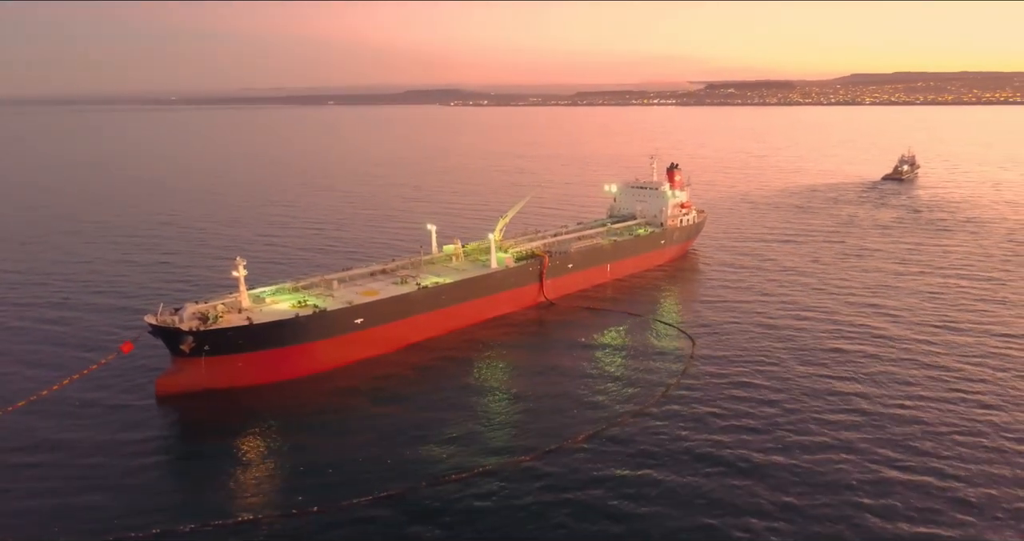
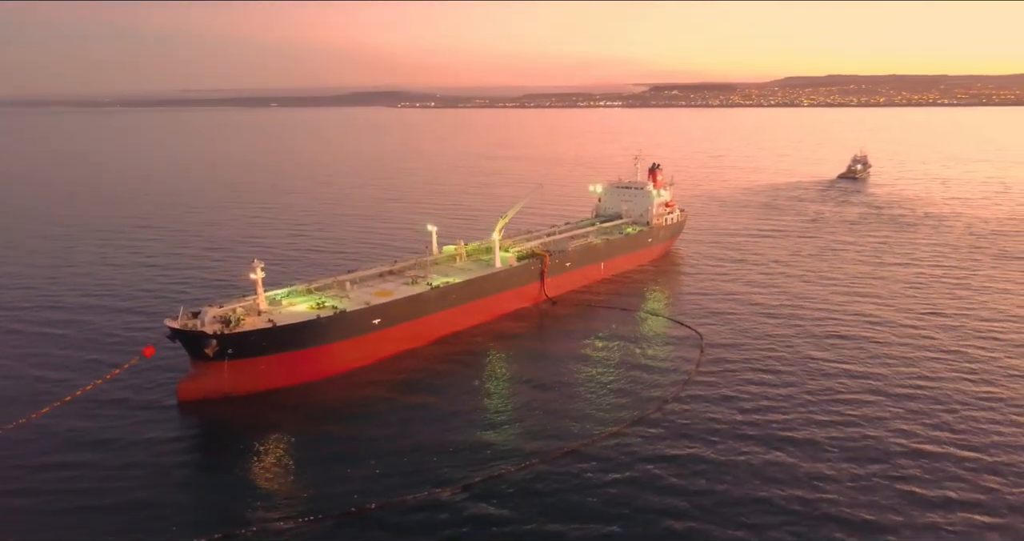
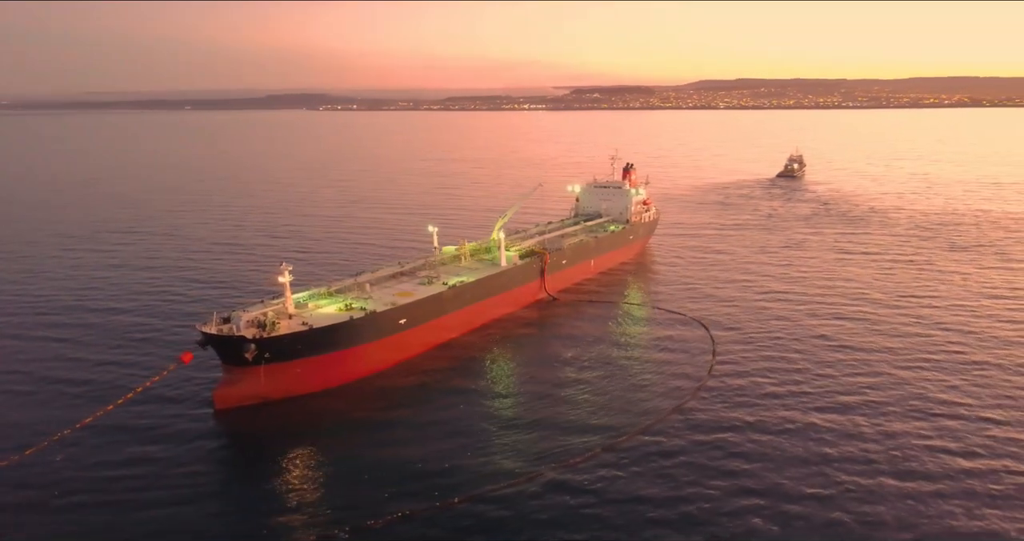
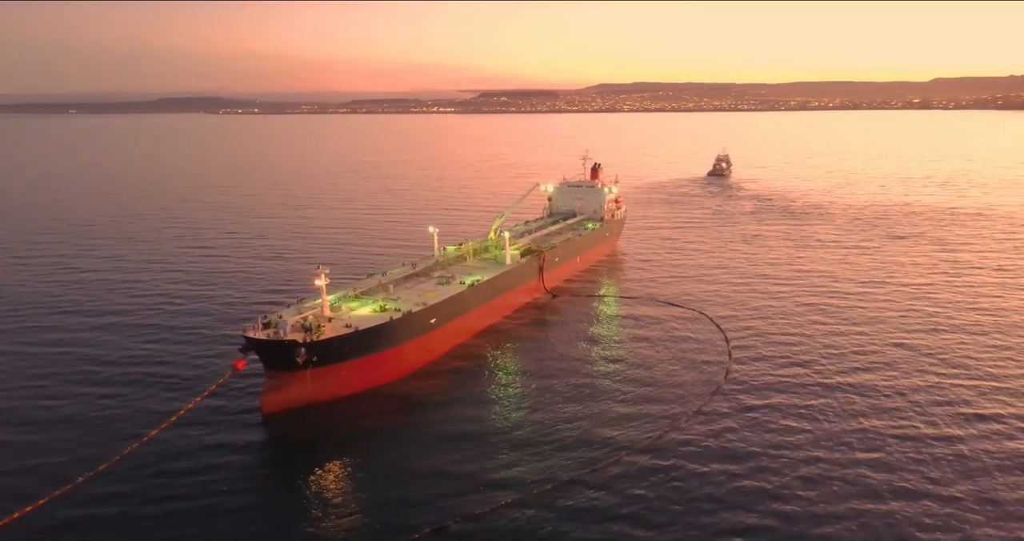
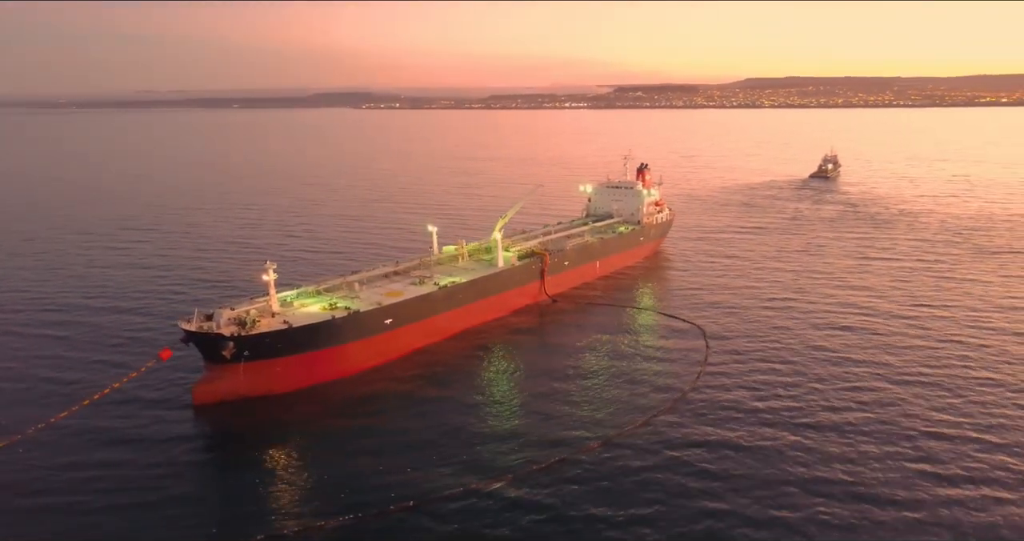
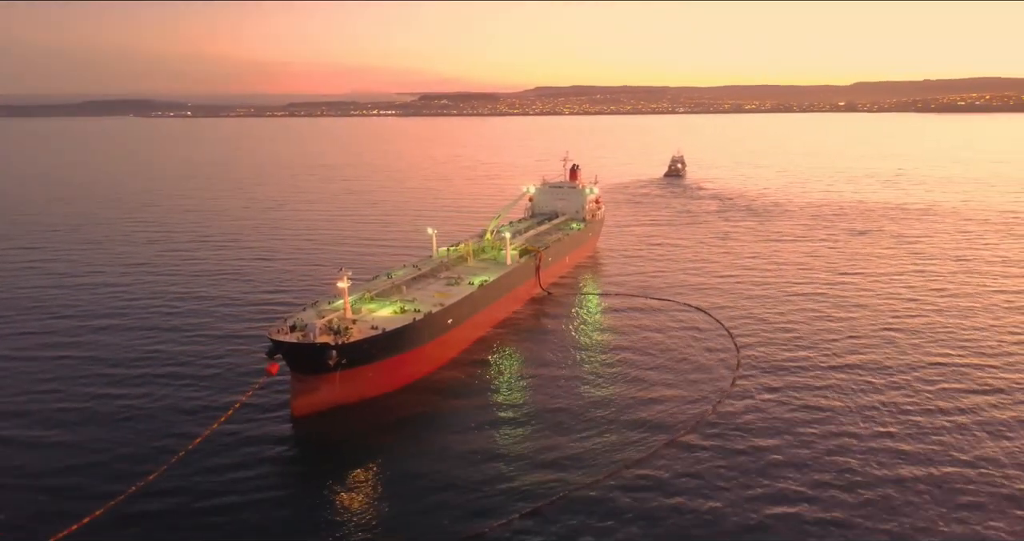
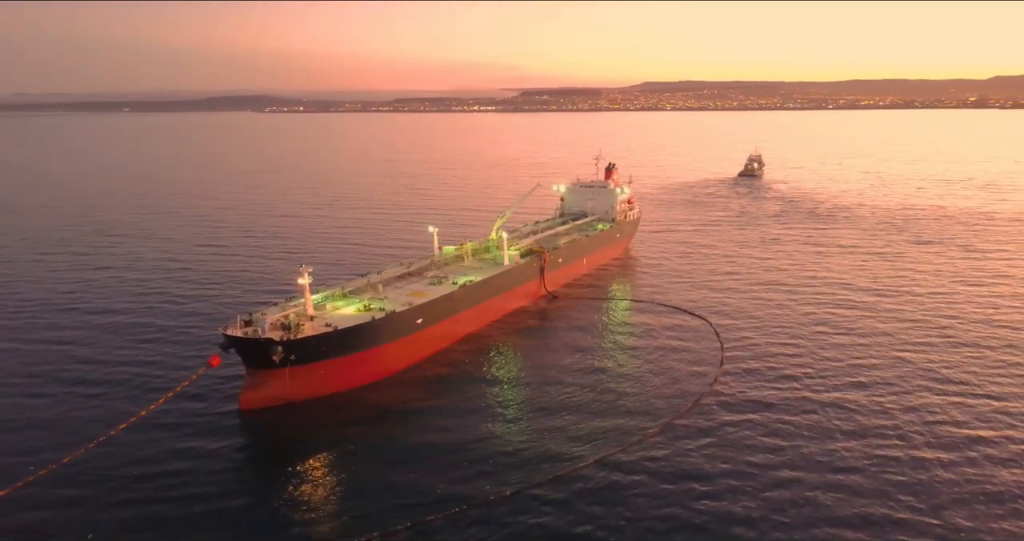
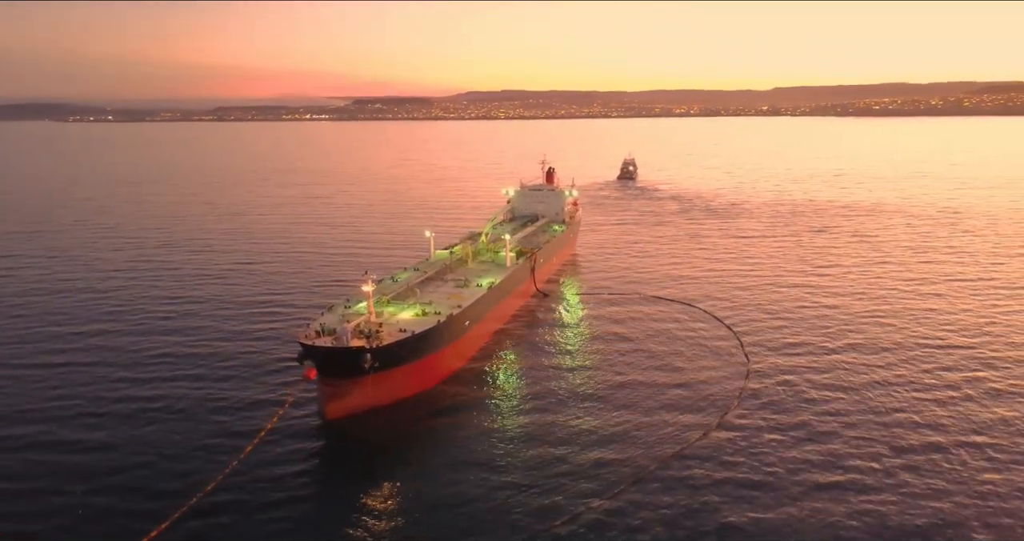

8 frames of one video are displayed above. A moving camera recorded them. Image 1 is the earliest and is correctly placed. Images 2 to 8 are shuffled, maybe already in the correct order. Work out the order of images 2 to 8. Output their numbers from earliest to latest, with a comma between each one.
2, 5, 3, 7, 4, 6, 8
